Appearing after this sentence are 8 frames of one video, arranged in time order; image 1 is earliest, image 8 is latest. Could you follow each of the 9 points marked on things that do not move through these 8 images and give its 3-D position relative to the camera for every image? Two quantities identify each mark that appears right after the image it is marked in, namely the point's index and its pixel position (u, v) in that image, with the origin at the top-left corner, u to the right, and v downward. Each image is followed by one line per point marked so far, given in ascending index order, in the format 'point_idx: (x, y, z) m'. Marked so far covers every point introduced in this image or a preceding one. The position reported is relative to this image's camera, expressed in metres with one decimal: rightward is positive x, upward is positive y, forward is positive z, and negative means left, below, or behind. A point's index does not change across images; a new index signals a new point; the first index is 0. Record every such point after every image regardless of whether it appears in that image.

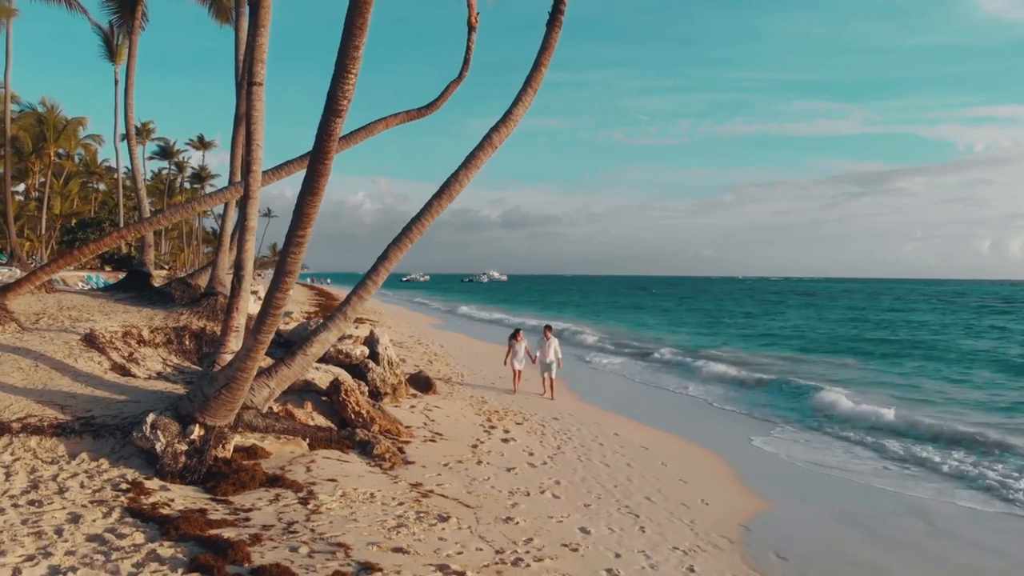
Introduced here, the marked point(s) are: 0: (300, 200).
0: (-1.7, +0.7, +5.2) m
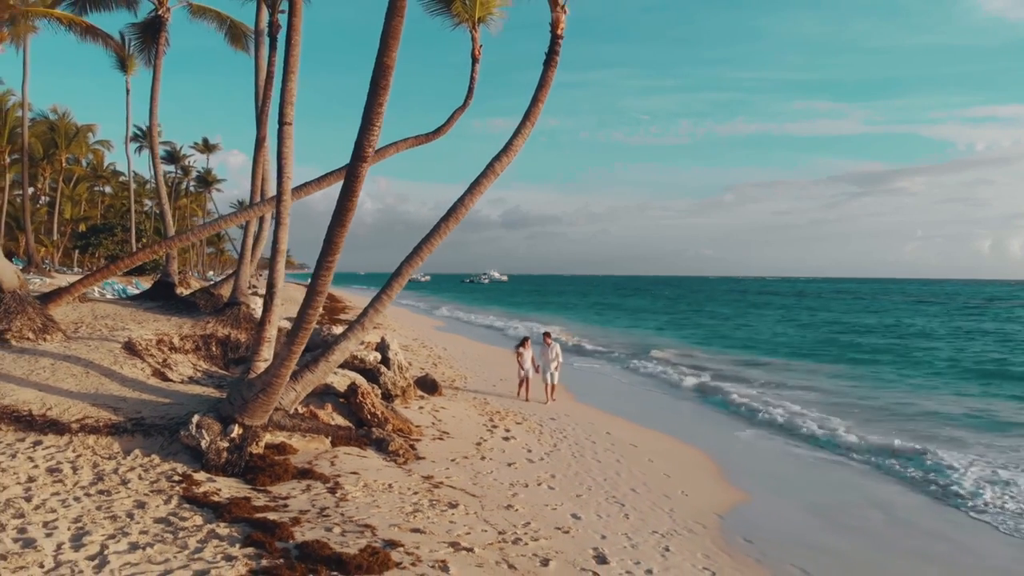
0: (-1.7, +0.5, +6.0) m
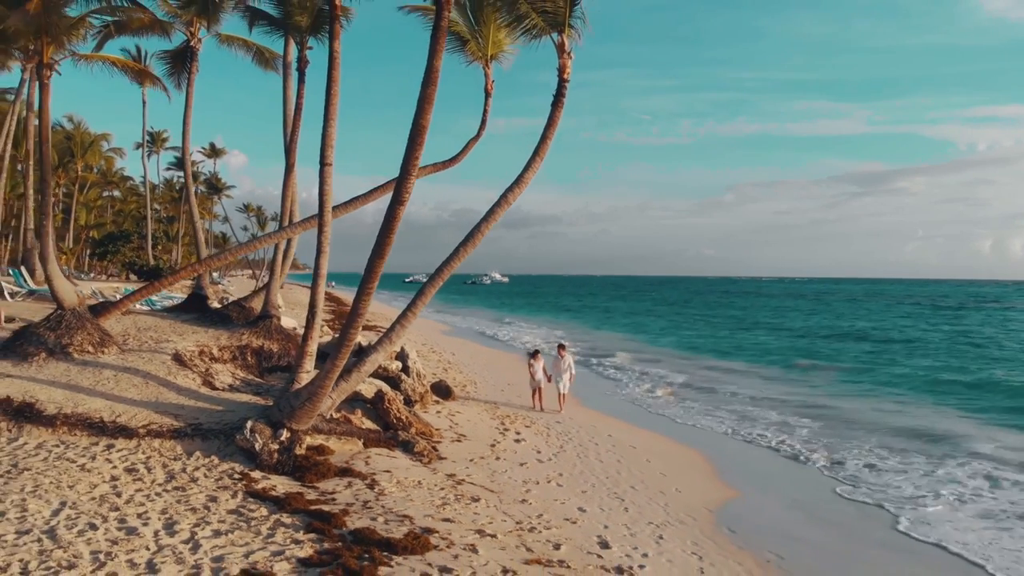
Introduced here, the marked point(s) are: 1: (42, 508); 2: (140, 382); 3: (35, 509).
0: (-1.5, +0.3, +6.8) m
1: (-3.9, -1.9, +5.4) m
2: (-4.8, -1.2, +8.2) m
3: (-4.0, -1.8, +5.3) m
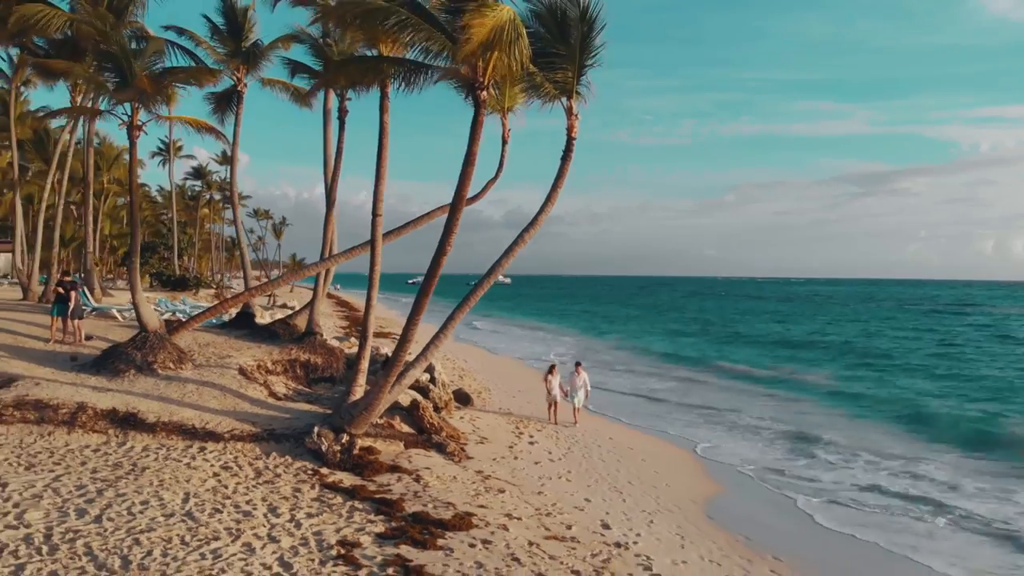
0: (-1.2, -0.2, +8.4) m
1: (-3.7, -2.3, +6.9) m
2: (-4.5, -1.7, +9.8) m
3: (-3.7, -2.3, +6.9) m
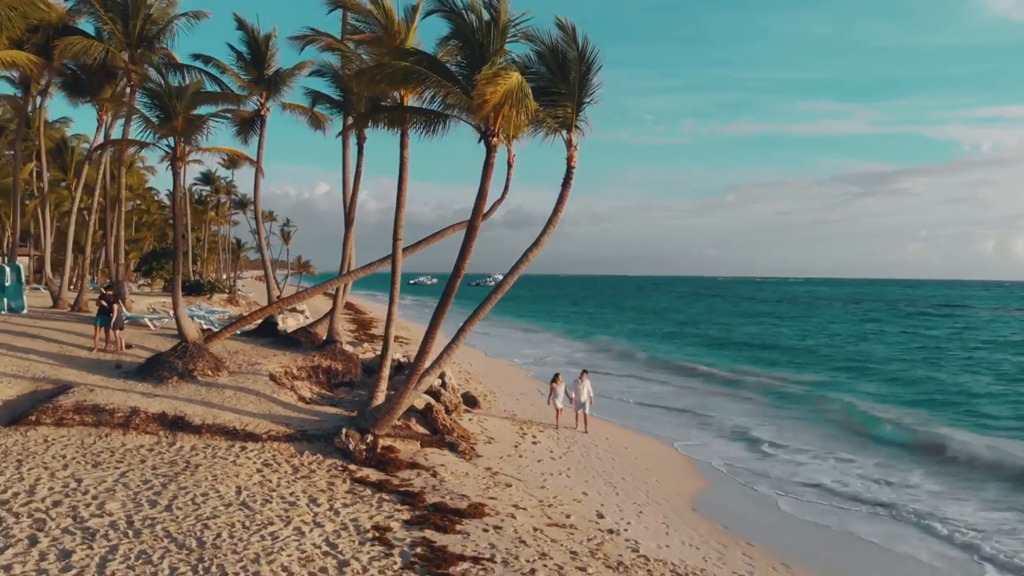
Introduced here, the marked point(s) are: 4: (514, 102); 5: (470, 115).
0: (-1.1, -0.4, +9.5) m
1: (-3.6, -2.5, +8.0) m
2: (-4.4, -1.9, +10.9) m
3: (-3.6, -2.5, +8.0) m
4: (0.0, +2.3, +7.9) m
5: (-0.6, +2.3, +8.7) m
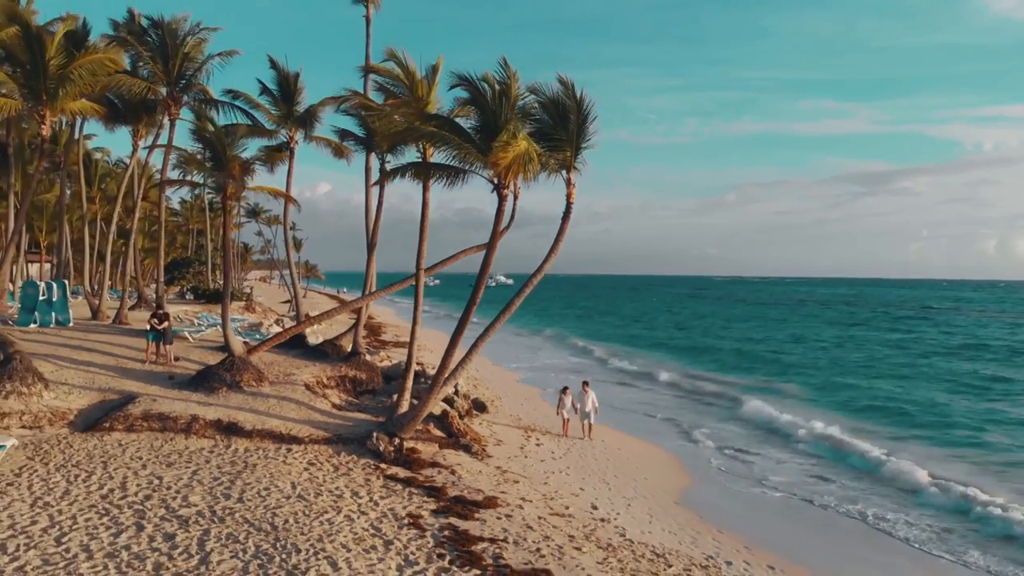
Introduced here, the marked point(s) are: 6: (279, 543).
0: (-1.0, -0.9, +11.1) m
1: (-3.4, -3.0, +9.6) m
2: (-4.3, -2.3, +12.5) m
3: (-3.5, -3.0, +9.6) m
4: (+0.2, +1.9, +9.5) m
5: (-0.4, +1.9, +10.3) m
6: (-2.8, -3.0, +7.5) m
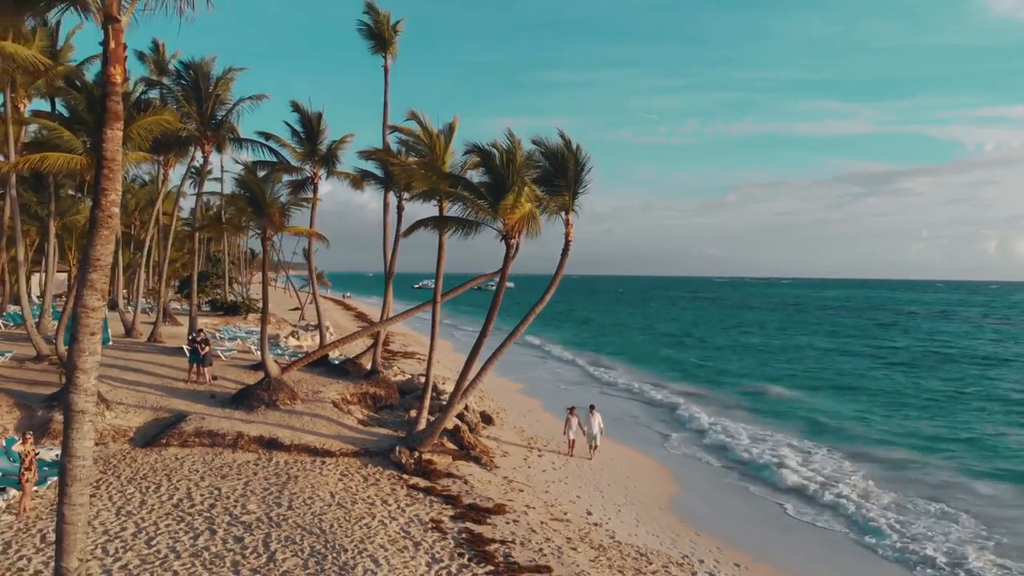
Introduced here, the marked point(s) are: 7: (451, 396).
0: (-0.9, -1.5, +12.8) m
1: (-3.3, -3.6, +11.3) m
2: (-4.2, -3.0, +14.1) m
3: (-3.4, -3.6, +11.3) m
4: (+0.3, +1.2, +11.1) m
5: (-0.3, +1.2, +11.9) m
6: (-2.6, -3.7, +9.1) m
7: (-1.3, -2.3, +13.7) m
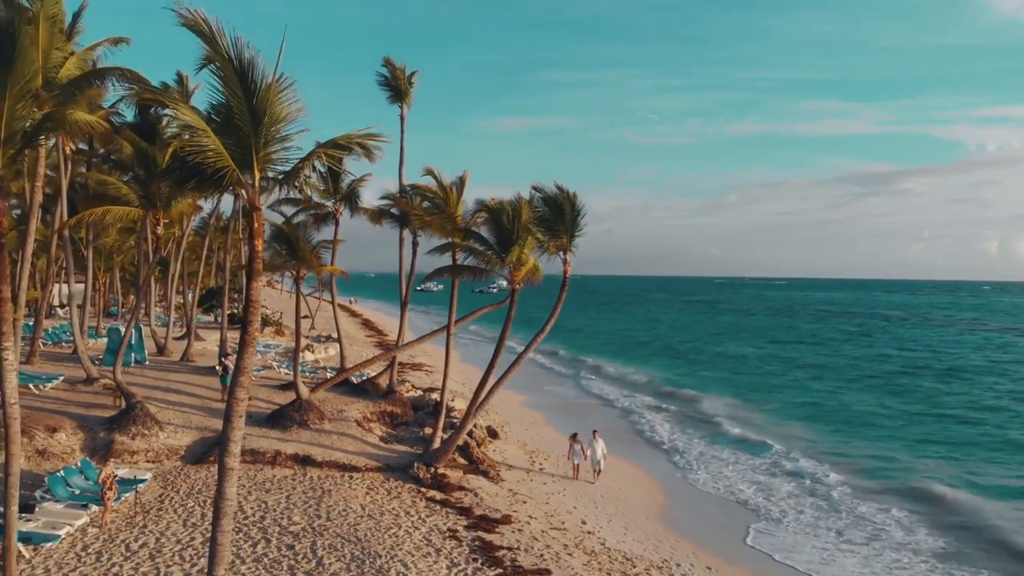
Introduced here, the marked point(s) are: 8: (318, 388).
0: (-0.8, -2.4, +14.6) m
1: (-3.2, -4.5, +13.1) m
2: (-4.1, -3.9, +15.9) m
3: (-3.3, -4.5, +13.1) m
4: (+0.4, +0.4, +13.0) m
5: (-0.2, +0.4, +13.7) m
6: (-2.5, -4.5, +11.0) m
7: (-1.2, -3.1, +15.5) m
8: (-5.5, -2.8, +17.7) m
